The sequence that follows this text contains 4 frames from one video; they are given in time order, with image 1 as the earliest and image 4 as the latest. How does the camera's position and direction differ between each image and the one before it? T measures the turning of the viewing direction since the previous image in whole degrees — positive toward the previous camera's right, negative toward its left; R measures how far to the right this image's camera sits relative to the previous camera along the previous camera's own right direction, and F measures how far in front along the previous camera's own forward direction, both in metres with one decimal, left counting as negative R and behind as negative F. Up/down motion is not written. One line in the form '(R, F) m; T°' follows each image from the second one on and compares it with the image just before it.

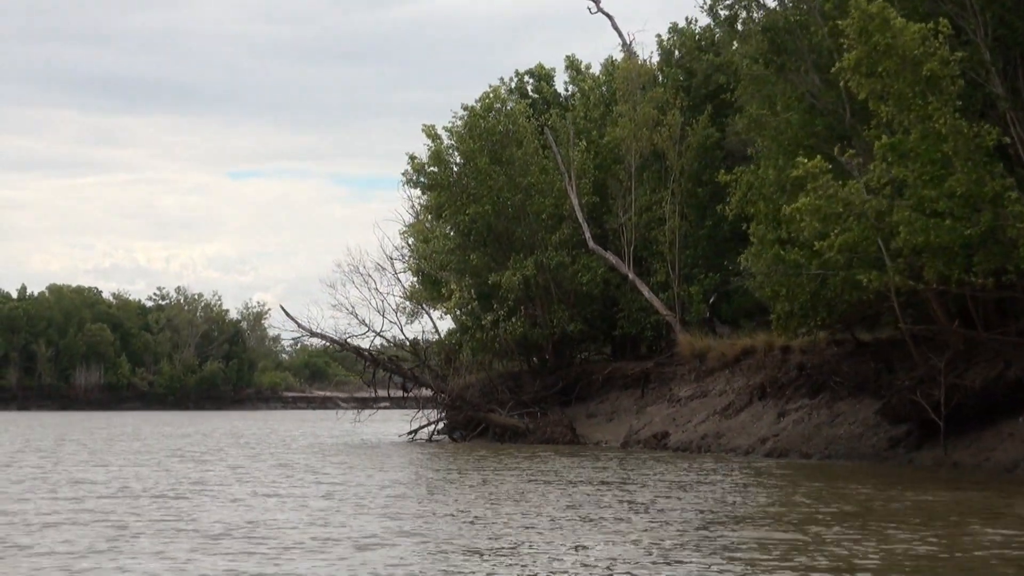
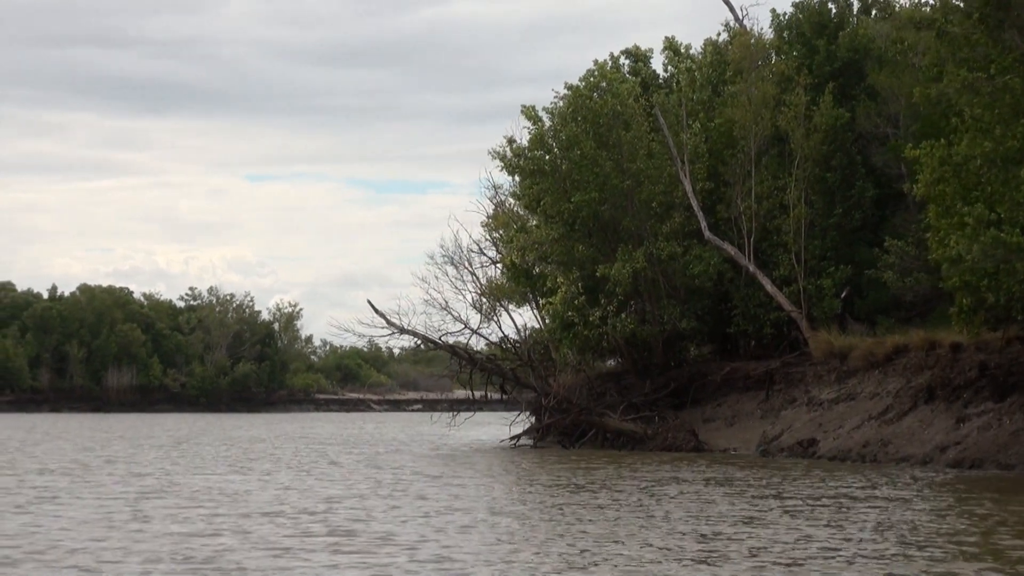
(-2.1, +3.0) m; -1°
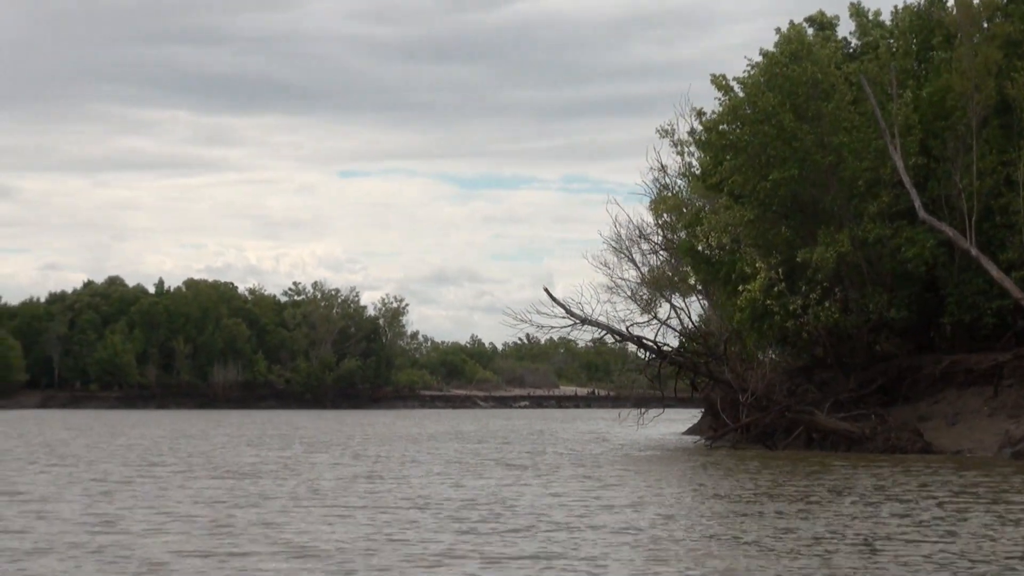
(-2.2, +3.2) m; -3°
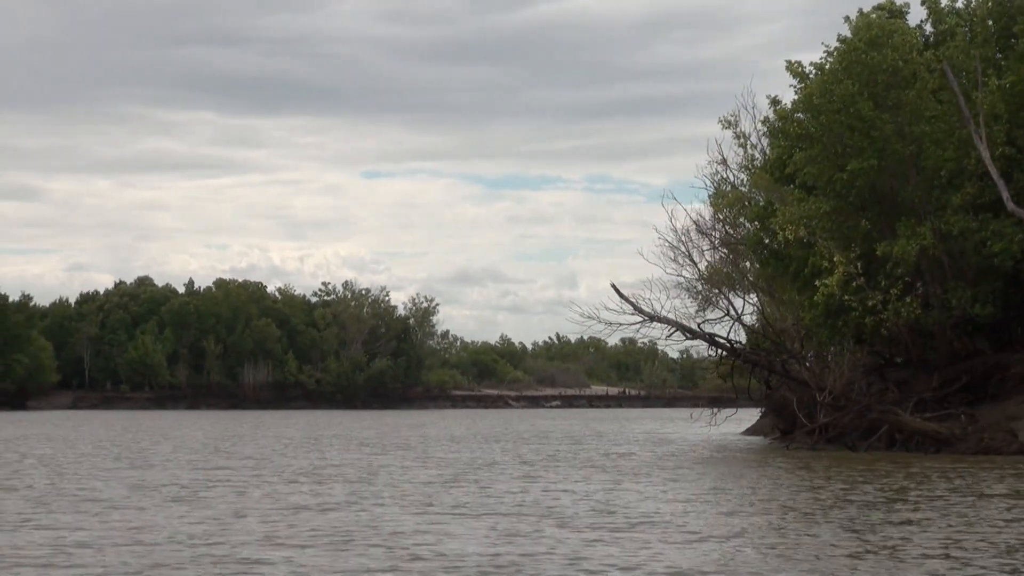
(-0.9, +1.3) m; -1°
